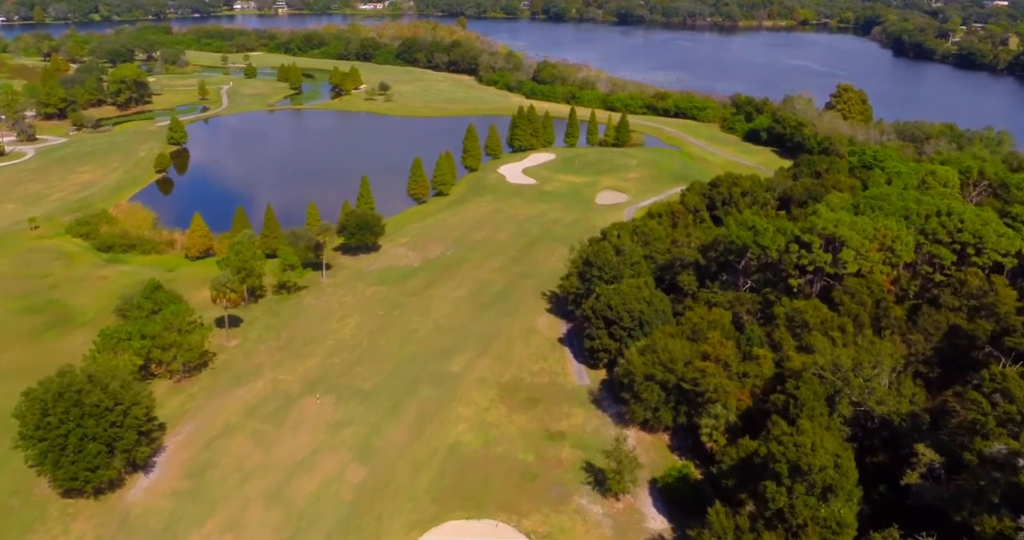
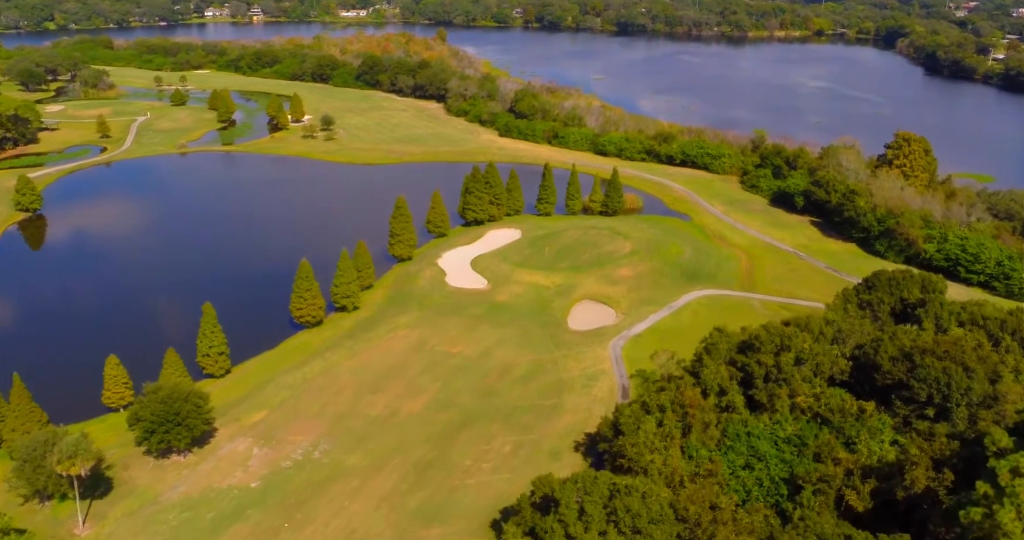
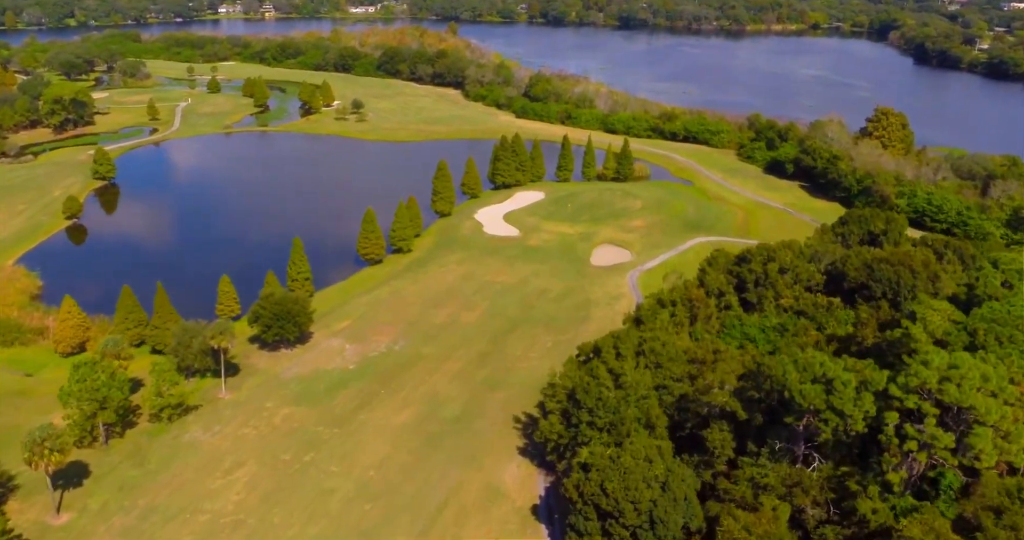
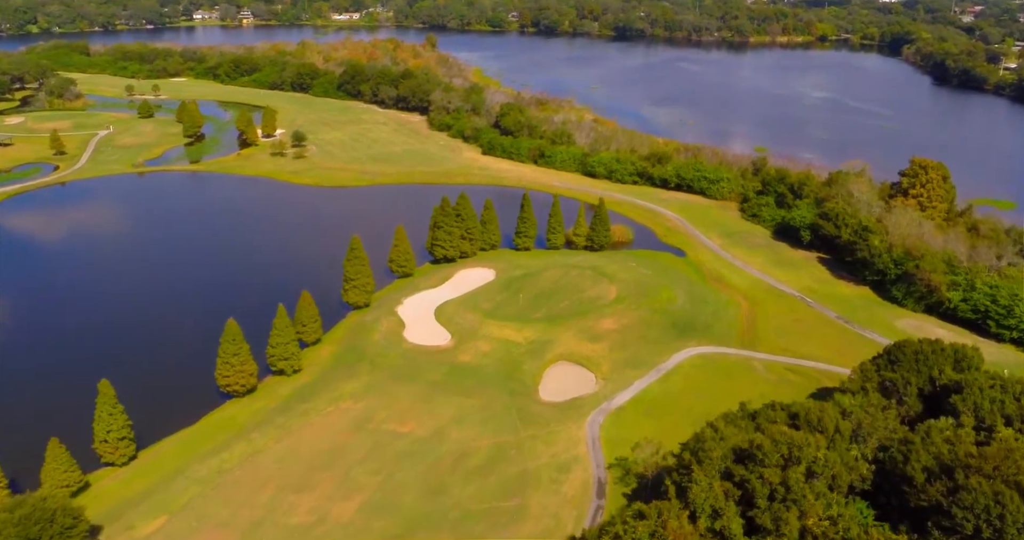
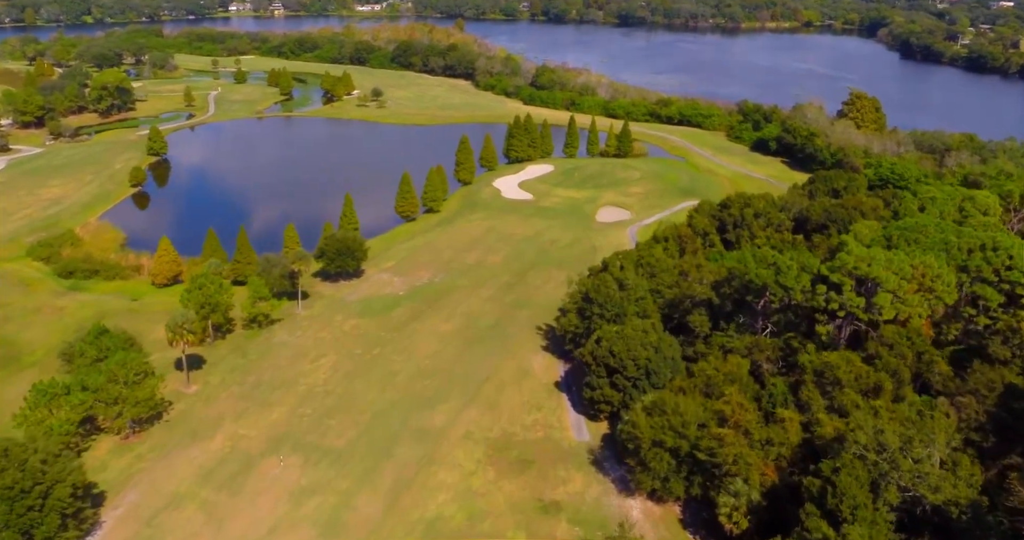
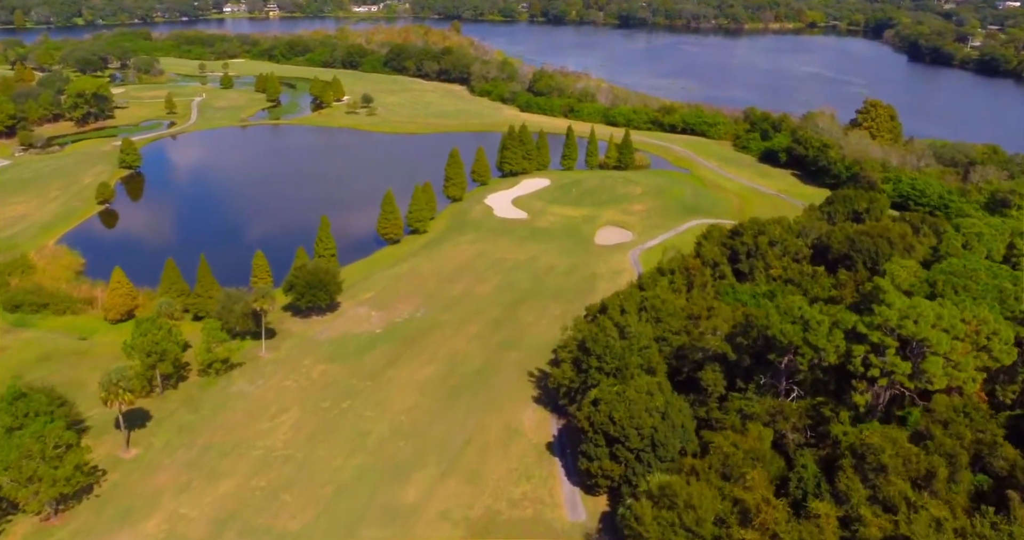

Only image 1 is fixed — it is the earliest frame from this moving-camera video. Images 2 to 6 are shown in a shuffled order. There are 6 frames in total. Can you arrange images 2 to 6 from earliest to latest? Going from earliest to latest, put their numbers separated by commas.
5, 6, 3, 2, 4
